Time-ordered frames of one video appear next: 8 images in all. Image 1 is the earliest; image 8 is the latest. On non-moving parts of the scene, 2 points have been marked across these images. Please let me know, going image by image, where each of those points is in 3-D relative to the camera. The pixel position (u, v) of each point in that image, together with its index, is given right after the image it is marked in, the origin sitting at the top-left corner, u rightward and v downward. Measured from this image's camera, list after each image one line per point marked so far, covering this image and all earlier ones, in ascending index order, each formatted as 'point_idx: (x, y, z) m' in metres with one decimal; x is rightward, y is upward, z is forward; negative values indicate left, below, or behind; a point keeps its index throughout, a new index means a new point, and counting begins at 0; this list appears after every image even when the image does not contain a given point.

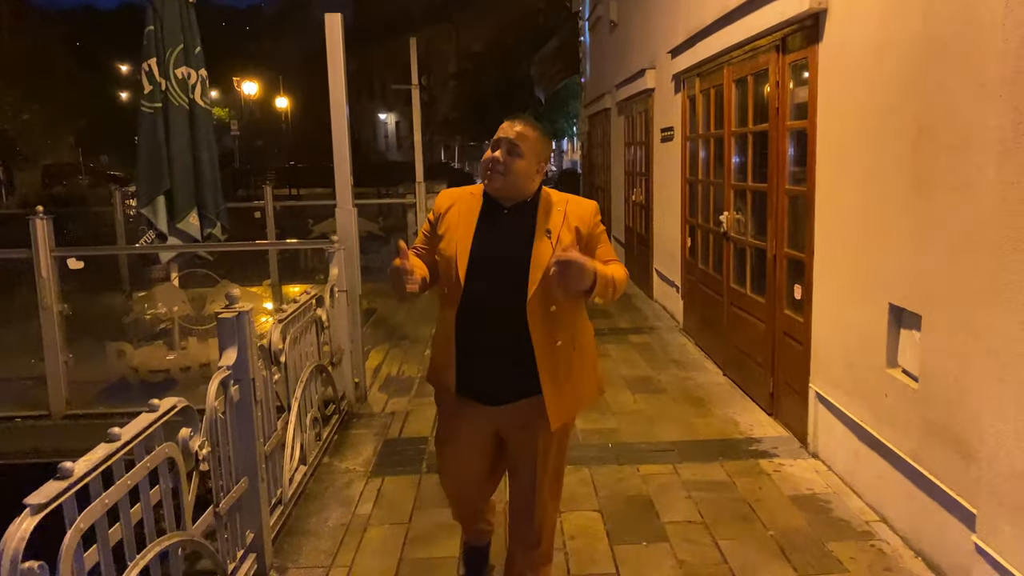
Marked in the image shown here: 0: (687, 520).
0: (+0.7, -1.0, +3.5) m
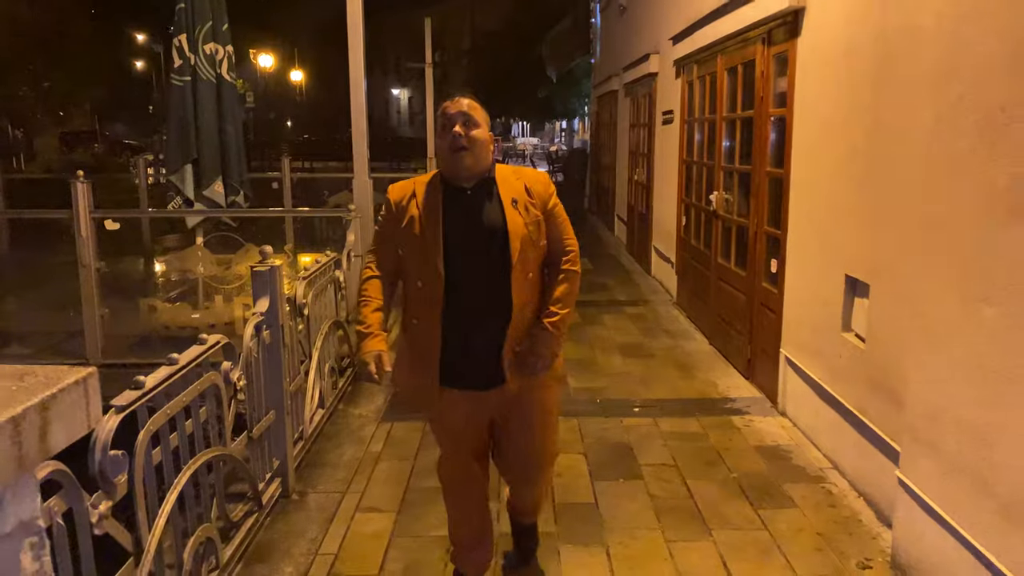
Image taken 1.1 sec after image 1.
0: (+0.7, -0.8, +3.9) m
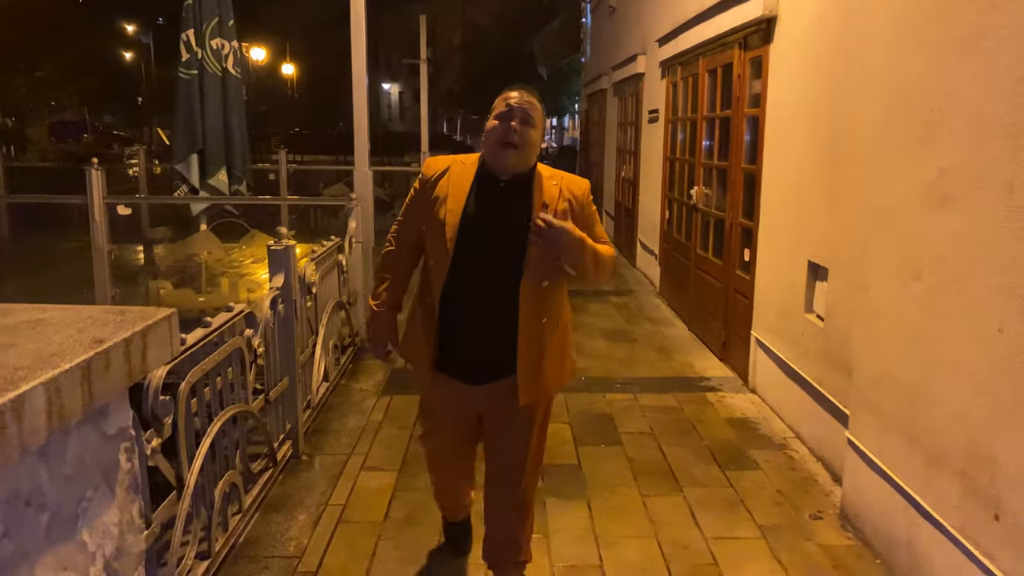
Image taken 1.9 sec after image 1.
0: (+0.7, -0.7, +4.3) m
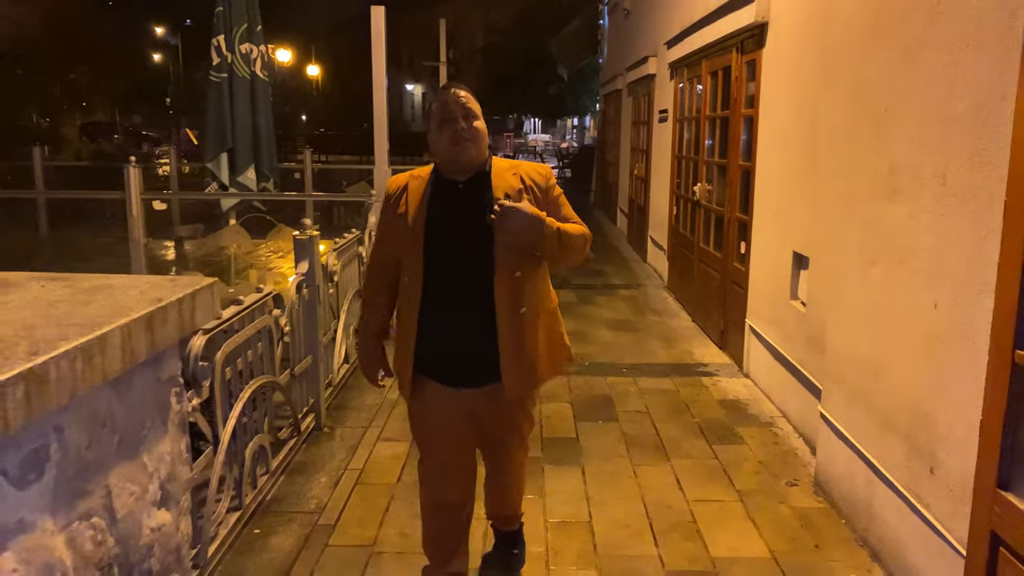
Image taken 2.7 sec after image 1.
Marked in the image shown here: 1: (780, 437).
0: (+0.7, -0.7, +4.6) m
1: (+1.3, -0.7, +4.2) m
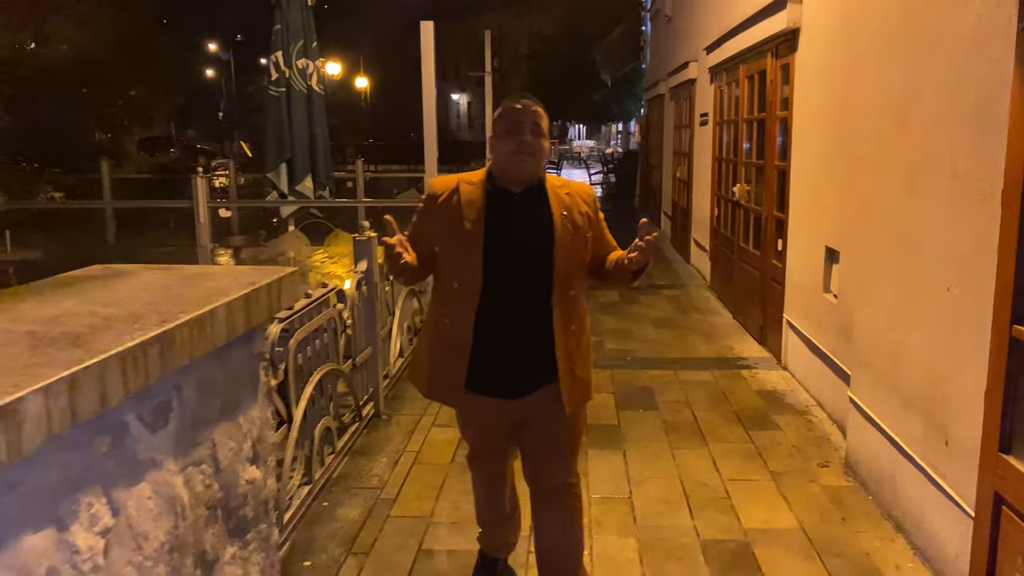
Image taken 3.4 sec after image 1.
0: (+0.9, -0.6, +4.9) m
1: (+1.6, -0.7, +4.4) m
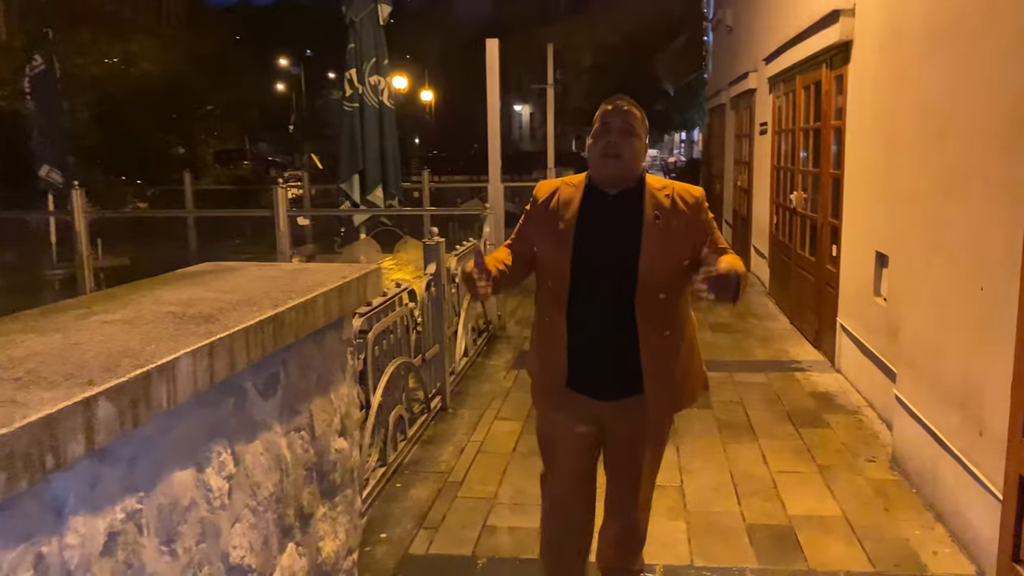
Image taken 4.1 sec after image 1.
0: (+1.3, -0.7, +5.0) m
1: (+1.9, -0.7, +4.5) m
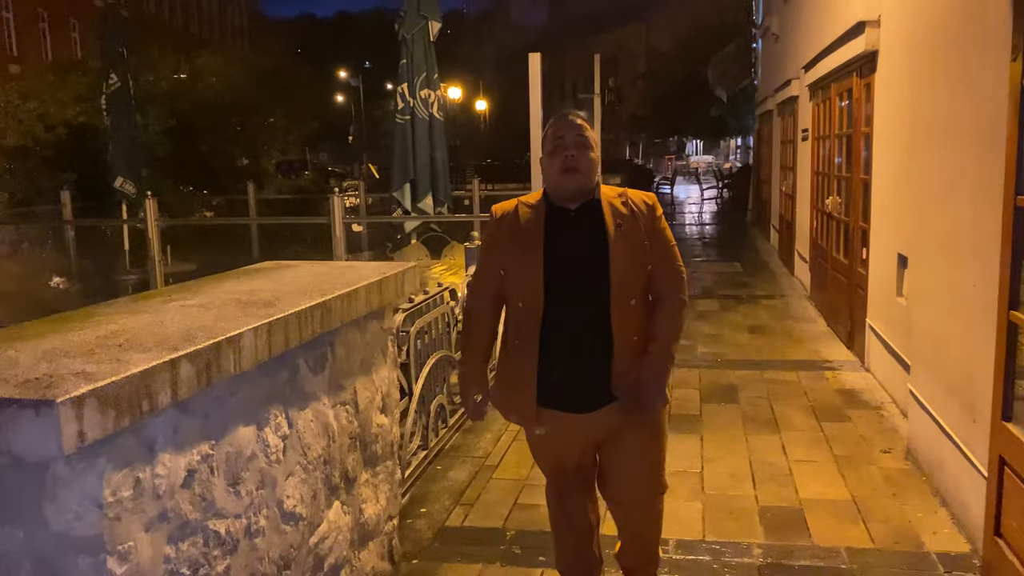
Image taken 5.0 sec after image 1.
0: (+1.5, -0.7, +5.3) m
1: (+2.1, -0.7, +4.7) m
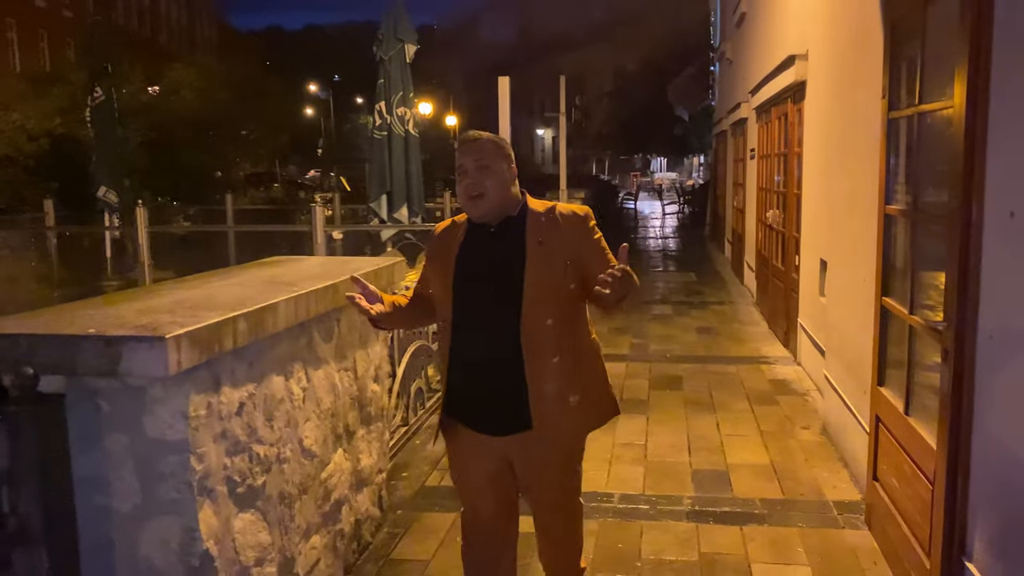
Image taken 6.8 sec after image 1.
0: (+1.3, -0.7, +5.9) m
1: (+1.9, -0.7, +5.4) m
